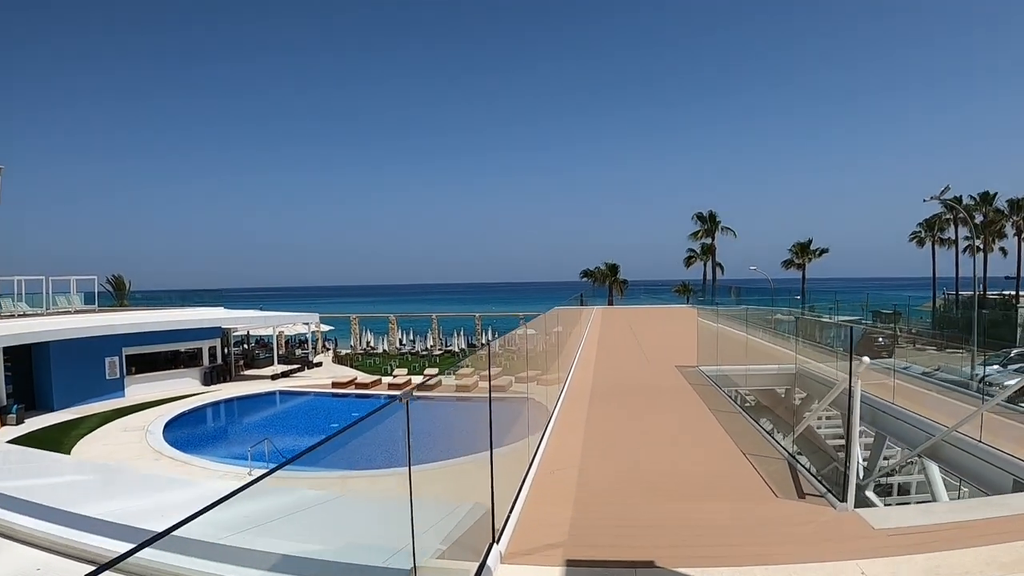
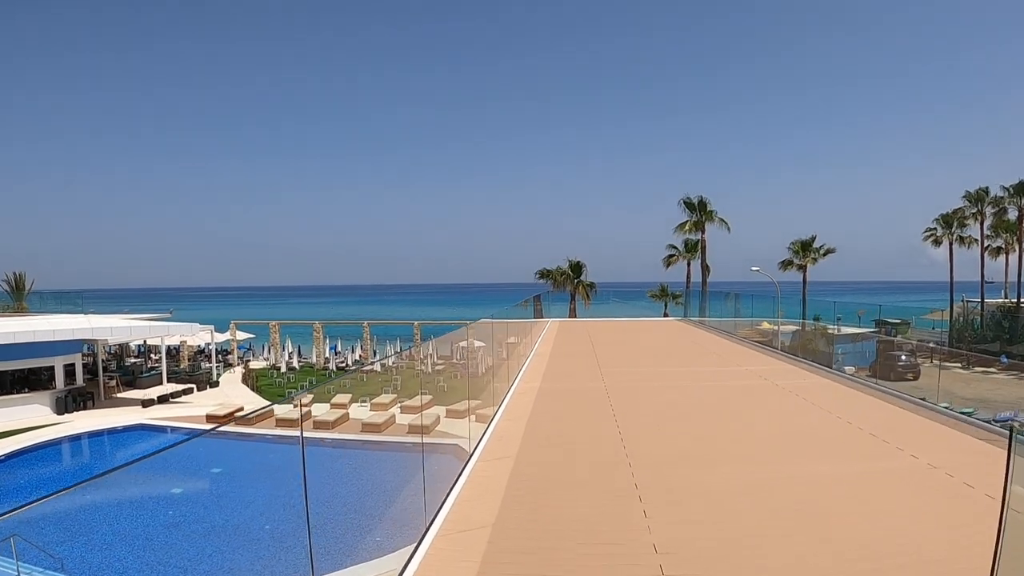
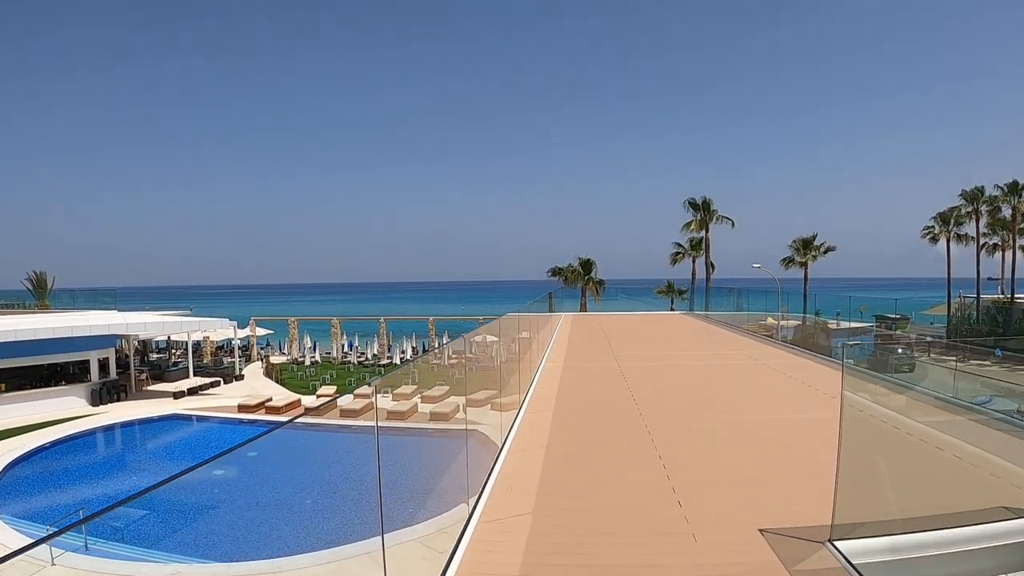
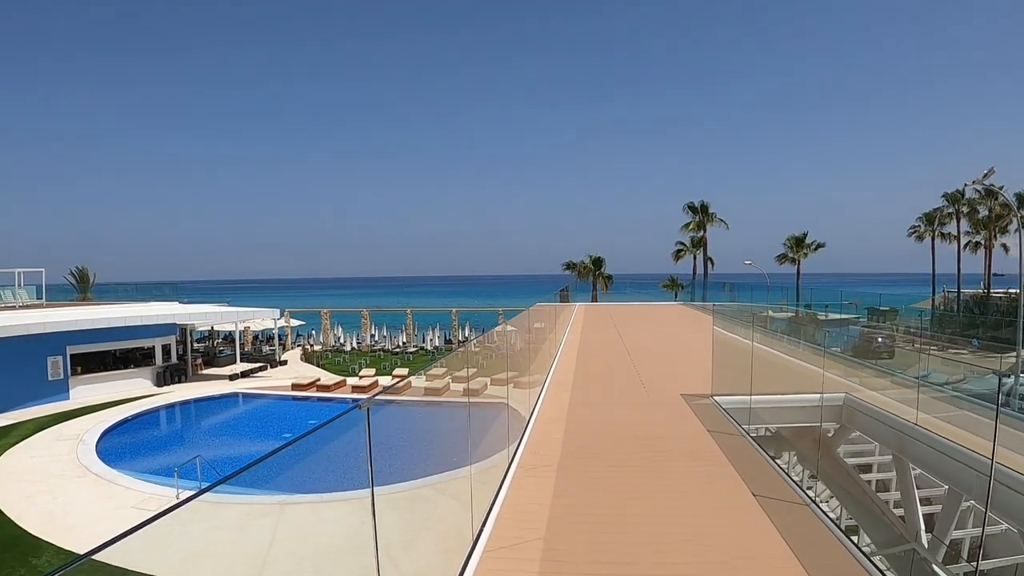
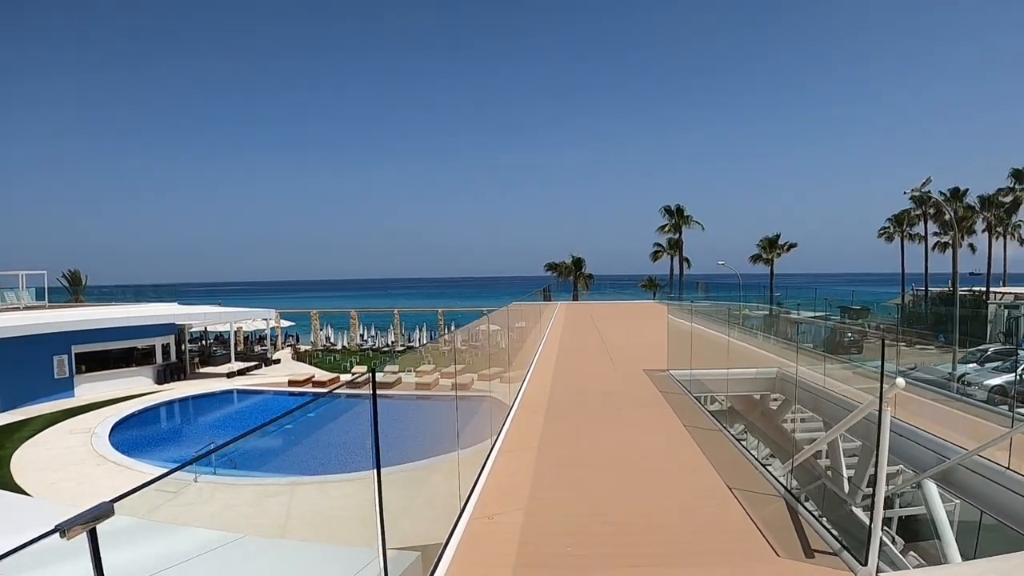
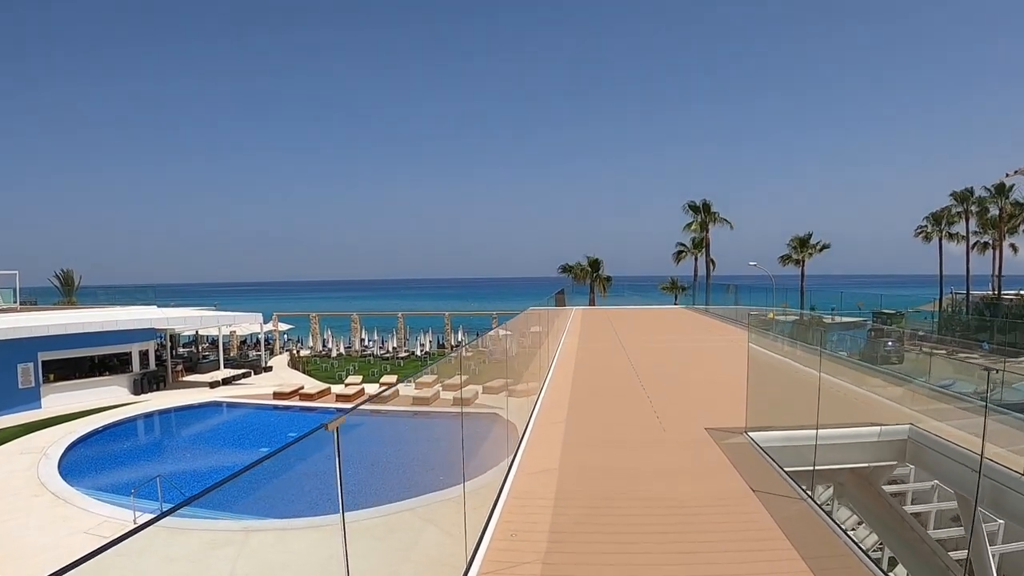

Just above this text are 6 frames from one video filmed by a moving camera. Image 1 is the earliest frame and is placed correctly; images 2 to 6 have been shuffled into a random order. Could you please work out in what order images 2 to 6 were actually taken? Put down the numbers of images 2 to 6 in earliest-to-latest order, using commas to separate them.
5, 4, 6, 3, 2
